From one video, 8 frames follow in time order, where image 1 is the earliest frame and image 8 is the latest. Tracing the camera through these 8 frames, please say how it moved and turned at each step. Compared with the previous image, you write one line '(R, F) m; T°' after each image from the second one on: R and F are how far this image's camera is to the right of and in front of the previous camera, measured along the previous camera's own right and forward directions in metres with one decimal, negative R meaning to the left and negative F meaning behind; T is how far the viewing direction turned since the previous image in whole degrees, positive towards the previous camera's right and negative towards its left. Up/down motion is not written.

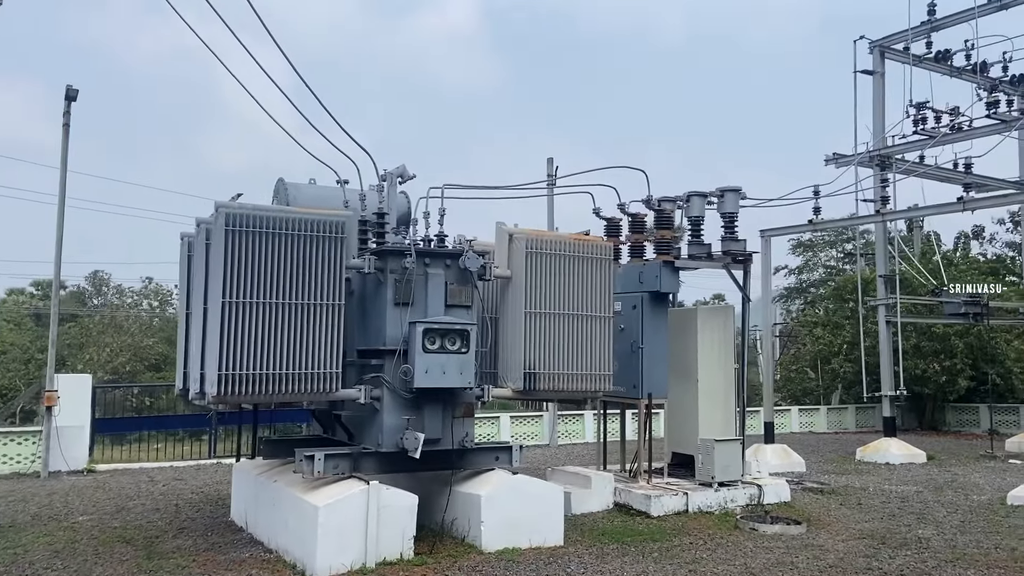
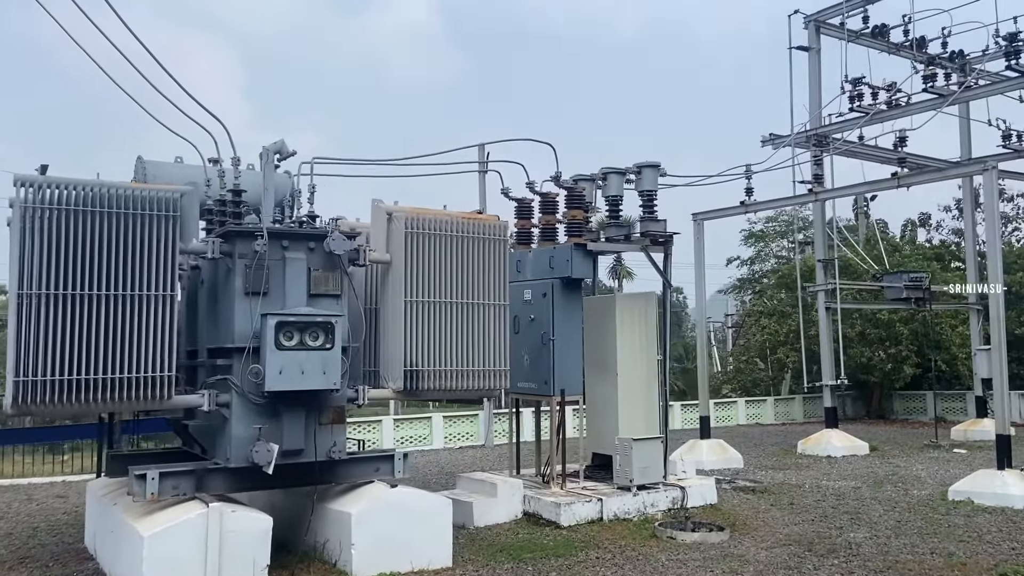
(+0.6, +0.8) m; +3°
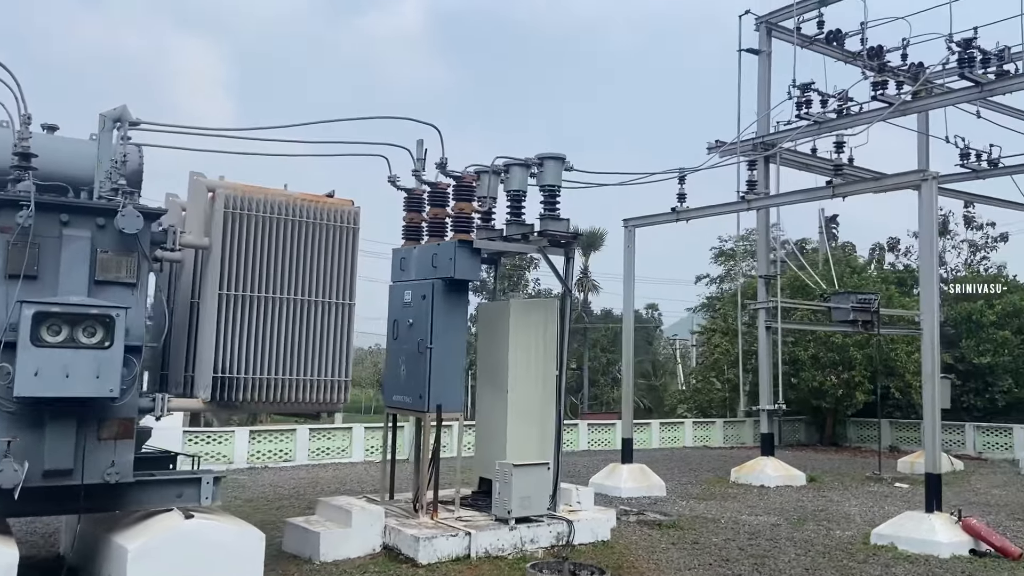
(+0.9, +0.9) m; +1°
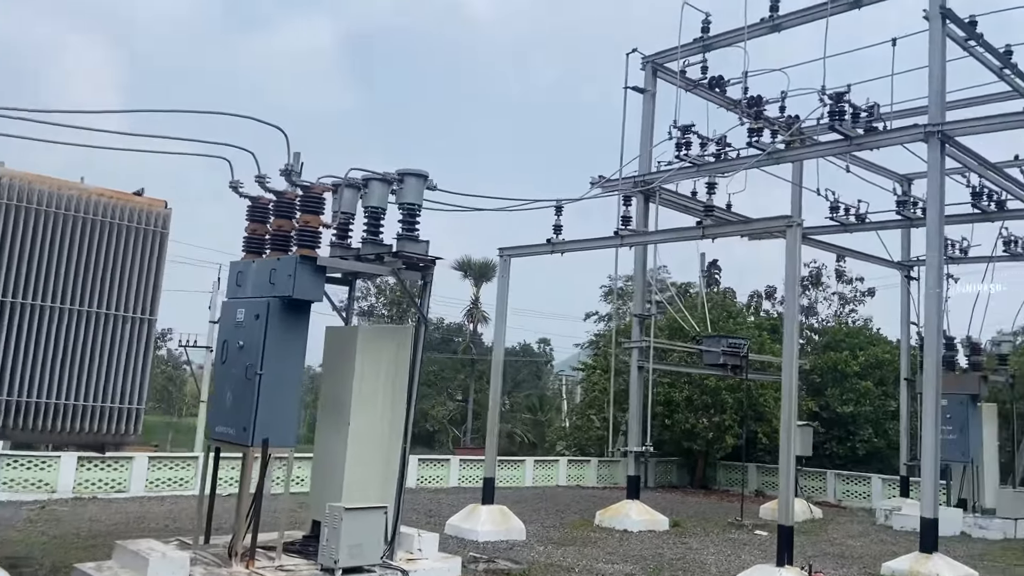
(+0.4, +0.5) m; +7°
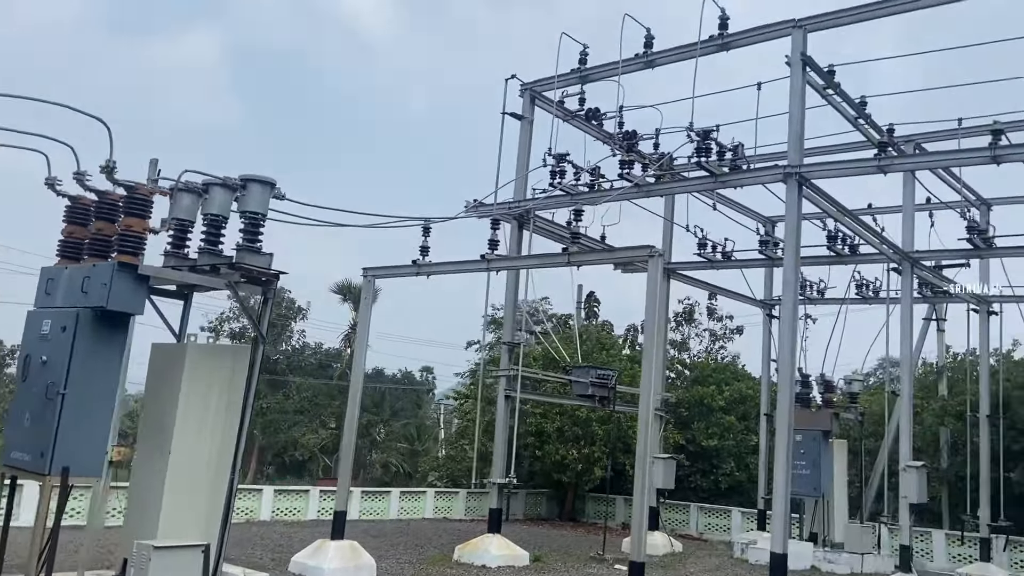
(+0.3, +0.3) m; +8°
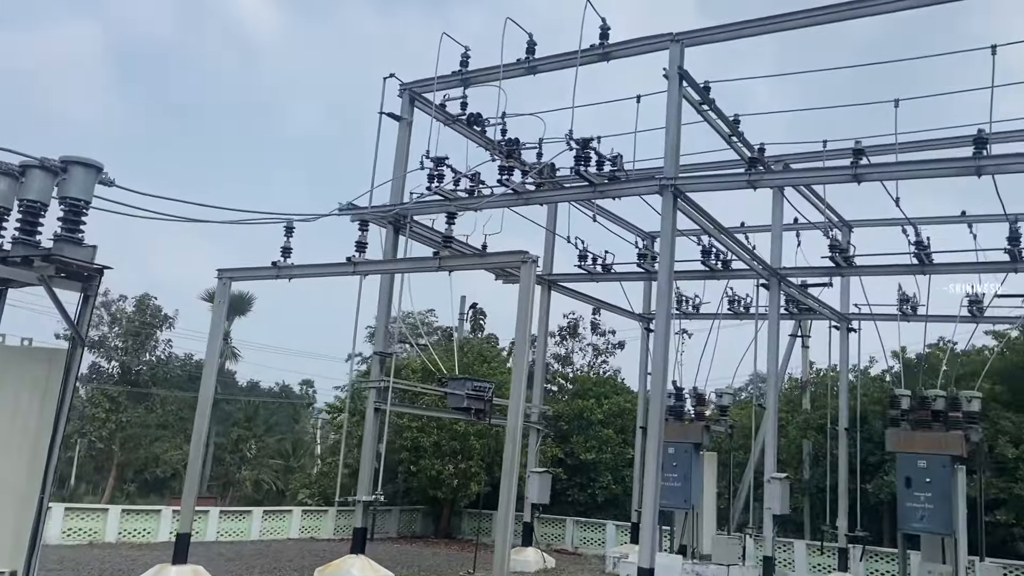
(+0.2, +0.4) m; +8°
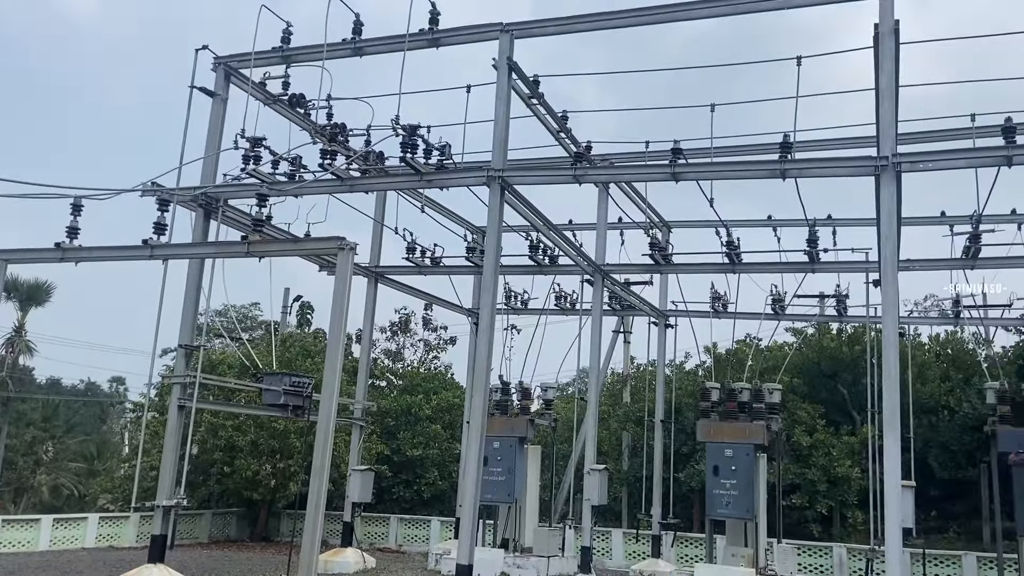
(+0.2, +0.2) m; +11°
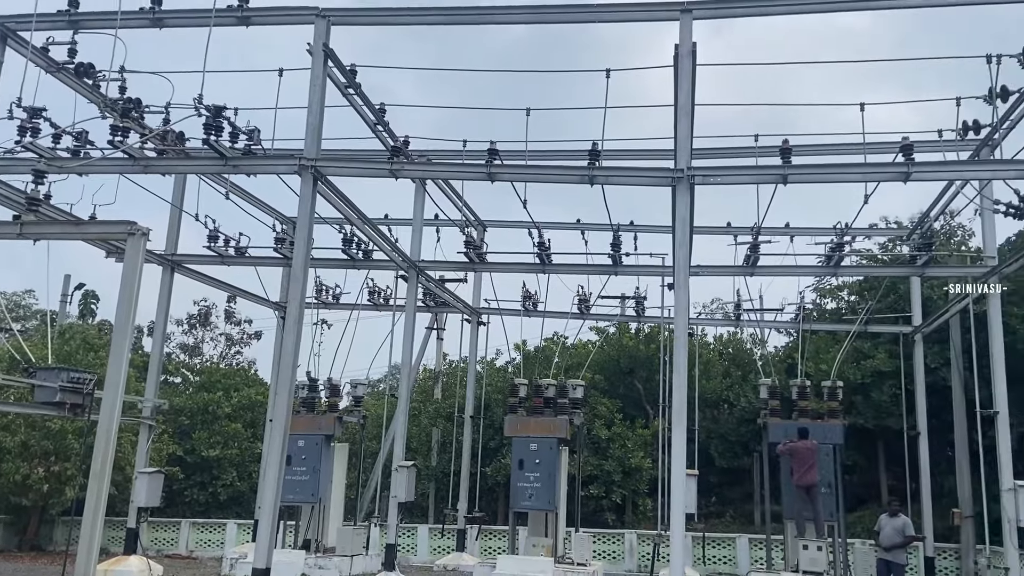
(+0.1, 0.0) m; +13°
